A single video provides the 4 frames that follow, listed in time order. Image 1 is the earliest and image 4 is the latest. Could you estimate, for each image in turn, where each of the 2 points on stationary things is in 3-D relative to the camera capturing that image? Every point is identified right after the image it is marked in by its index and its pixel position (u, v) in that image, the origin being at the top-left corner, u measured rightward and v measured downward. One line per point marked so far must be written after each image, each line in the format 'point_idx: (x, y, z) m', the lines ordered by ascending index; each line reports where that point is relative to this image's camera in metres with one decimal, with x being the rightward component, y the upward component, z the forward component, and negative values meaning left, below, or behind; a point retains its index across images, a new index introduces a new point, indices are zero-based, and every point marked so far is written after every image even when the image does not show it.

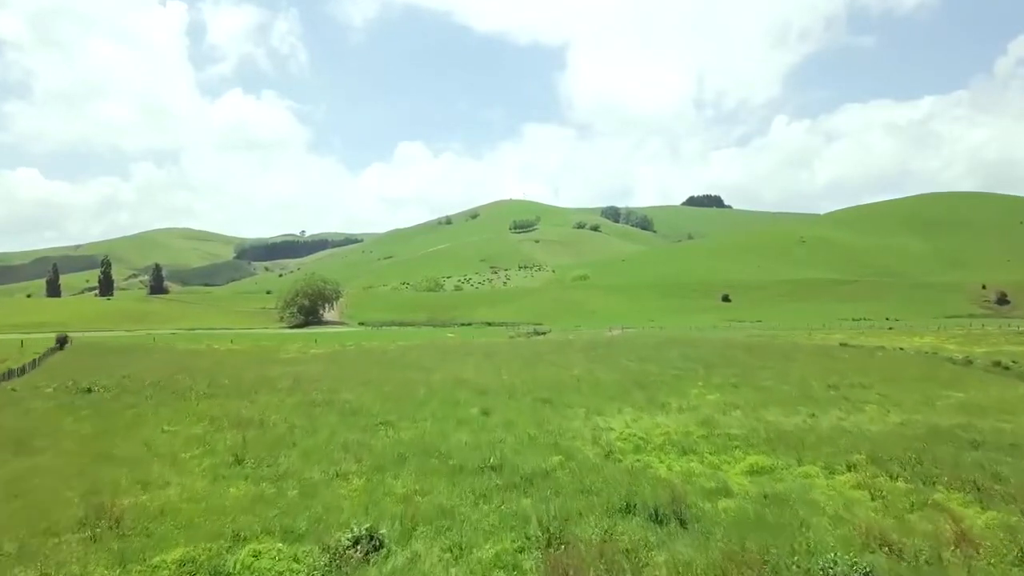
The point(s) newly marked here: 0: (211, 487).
0: (-8.3, -5.5, +17.4) m
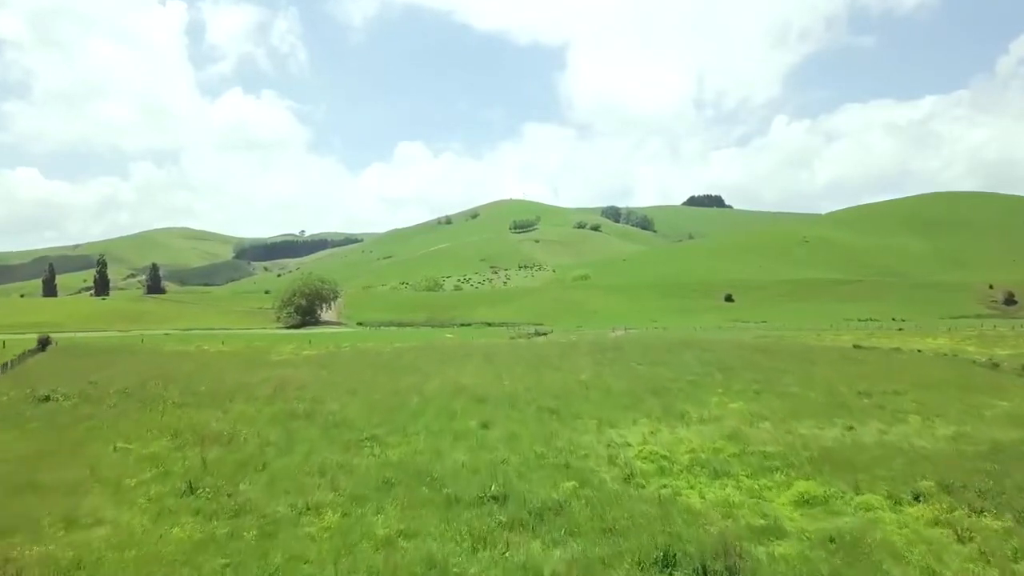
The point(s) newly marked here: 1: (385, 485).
0: (-8.1, -5.4, +14.2) m
1: (-3.5, -5.5, +17.6) m
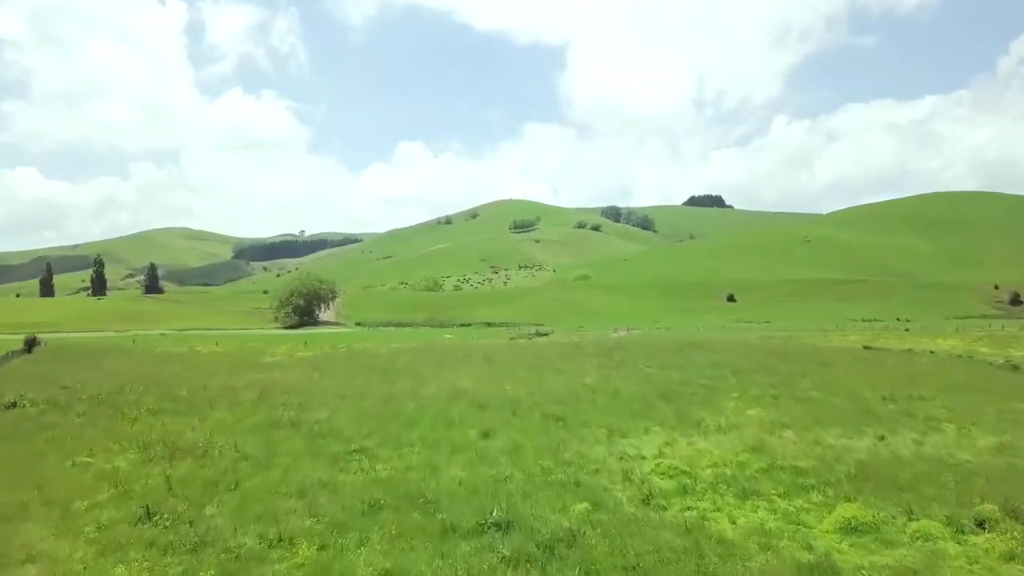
0: (-8.0, -5.3, +12.1) m
1: (-3.4, -5.4, +15.4) m
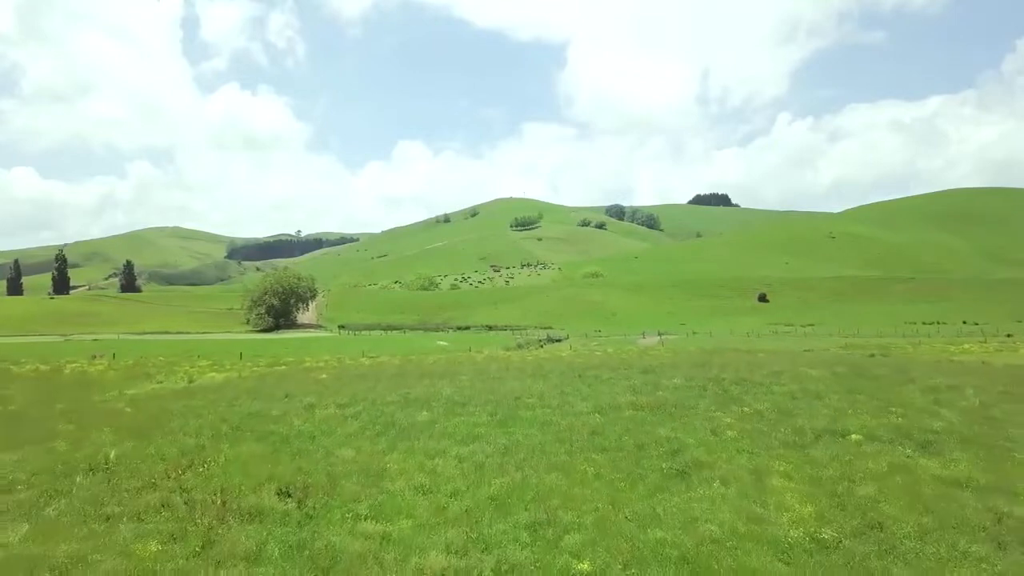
0: (-6.6, -4.3, -12.8) m
1: (-2.0, -4.4, -9.4) m
